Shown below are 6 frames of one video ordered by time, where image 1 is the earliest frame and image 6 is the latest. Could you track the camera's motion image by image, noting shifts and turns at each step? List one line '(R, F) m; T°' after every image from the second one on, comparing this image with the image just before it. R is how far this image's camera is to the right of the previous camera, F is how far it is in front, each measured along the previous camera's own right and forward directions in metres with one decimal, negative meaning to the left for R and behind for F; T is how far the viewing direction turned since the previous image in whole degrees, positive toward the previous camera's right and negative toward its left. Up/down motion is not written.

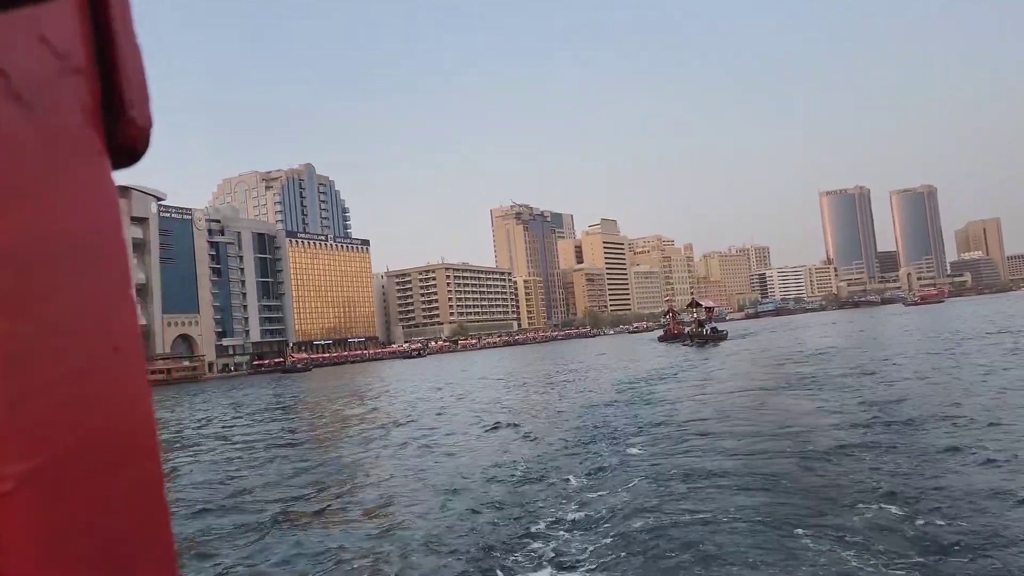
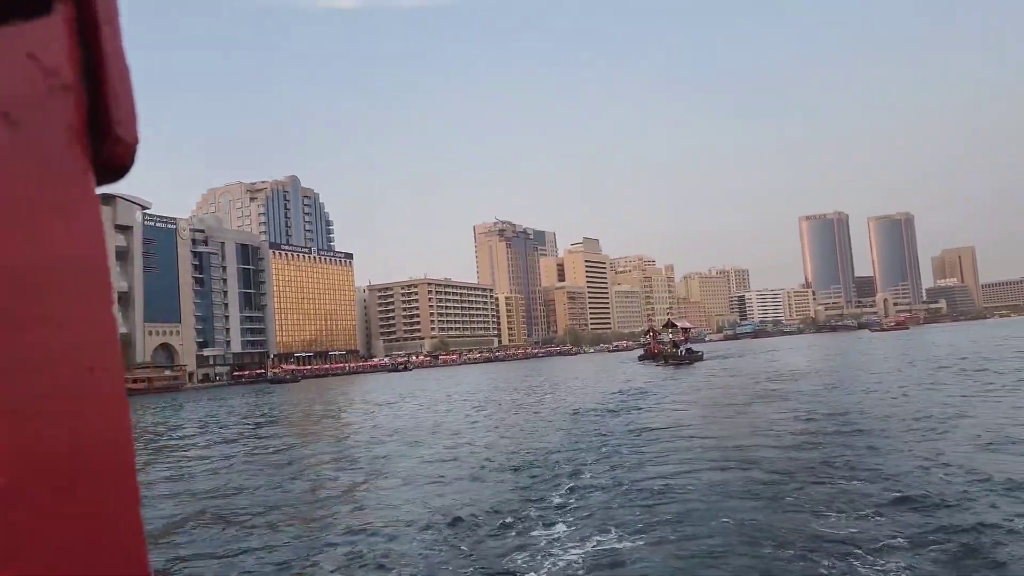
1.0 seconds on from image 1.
(-0.2, -1.1) m; +1°
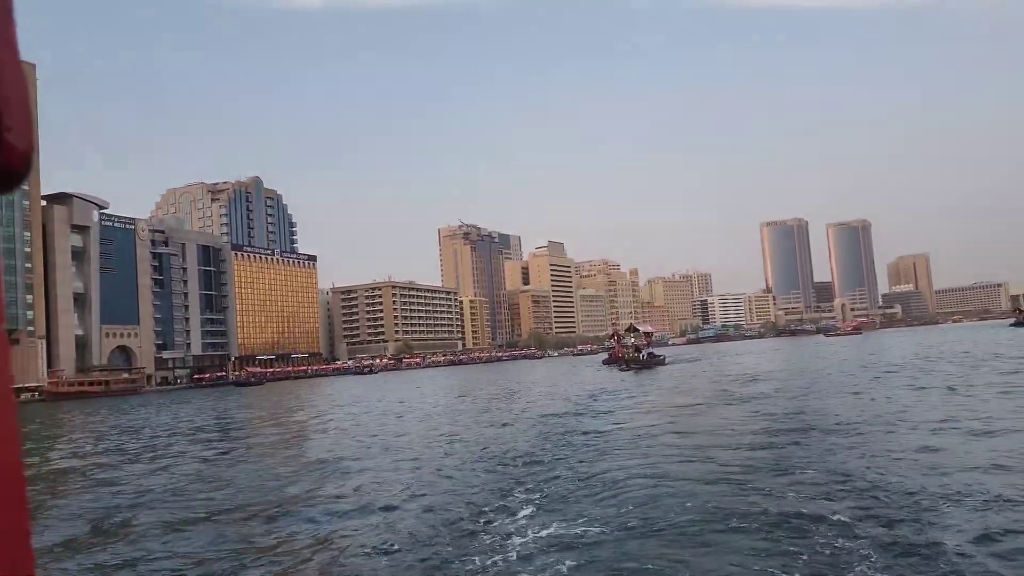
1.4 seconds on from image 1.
(0.0, -0.2) m; +3°
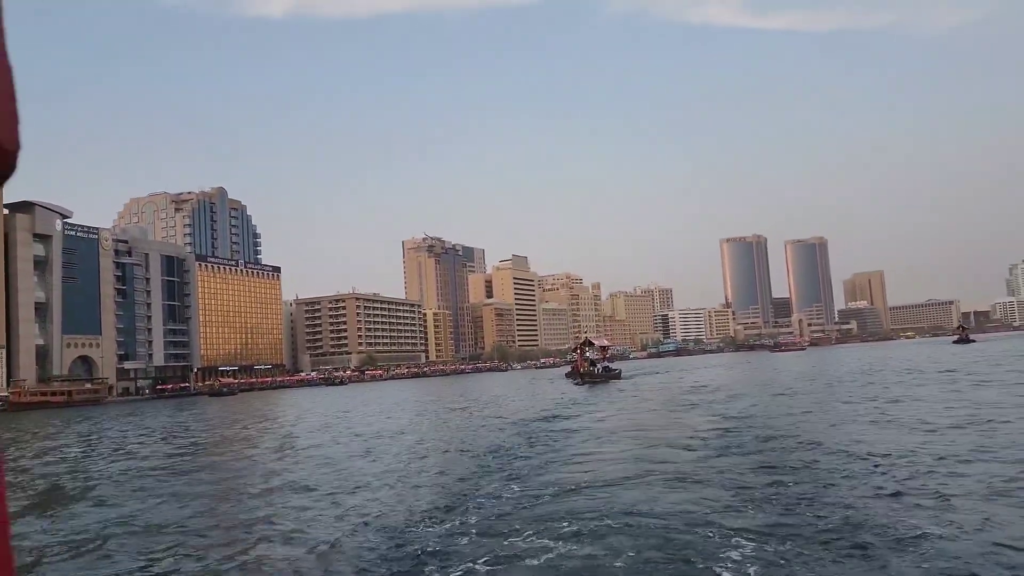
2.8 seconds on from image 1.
(-0.2, -2.3) m; +3°
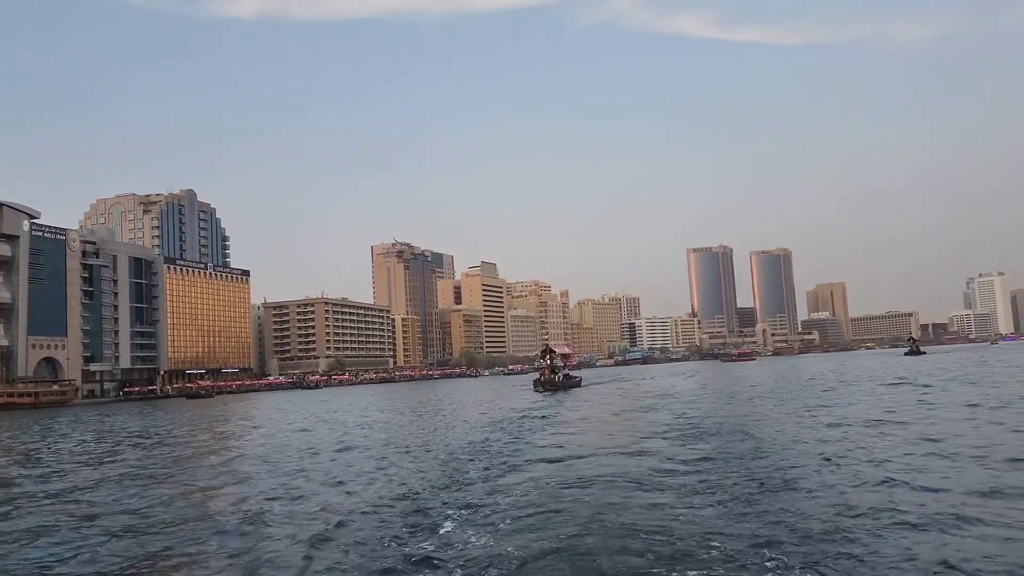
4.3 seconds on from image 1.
(-0.2, -1.9) m; +2°
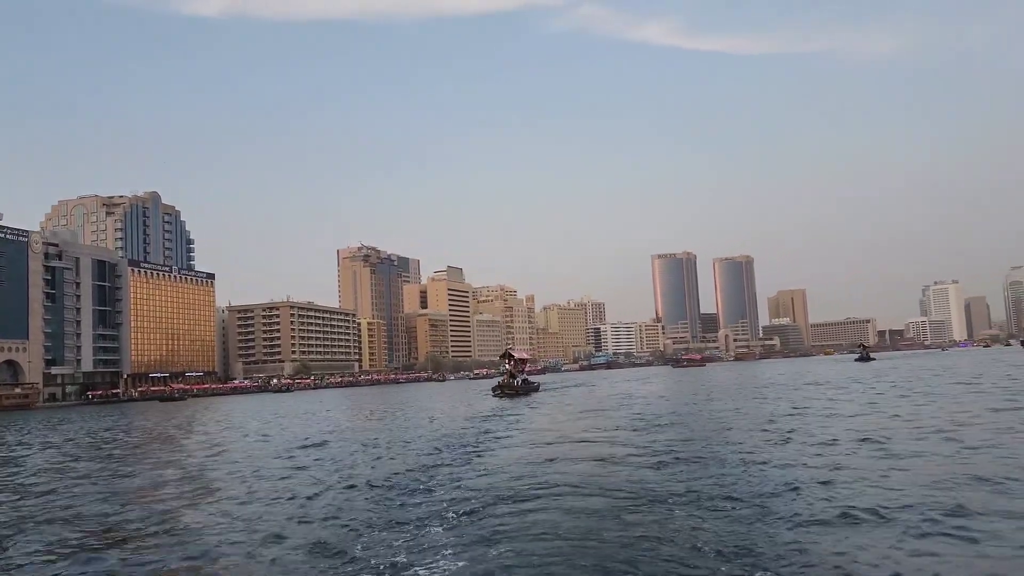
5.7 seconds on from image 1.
(+0.1, -2.1) m; +2°
